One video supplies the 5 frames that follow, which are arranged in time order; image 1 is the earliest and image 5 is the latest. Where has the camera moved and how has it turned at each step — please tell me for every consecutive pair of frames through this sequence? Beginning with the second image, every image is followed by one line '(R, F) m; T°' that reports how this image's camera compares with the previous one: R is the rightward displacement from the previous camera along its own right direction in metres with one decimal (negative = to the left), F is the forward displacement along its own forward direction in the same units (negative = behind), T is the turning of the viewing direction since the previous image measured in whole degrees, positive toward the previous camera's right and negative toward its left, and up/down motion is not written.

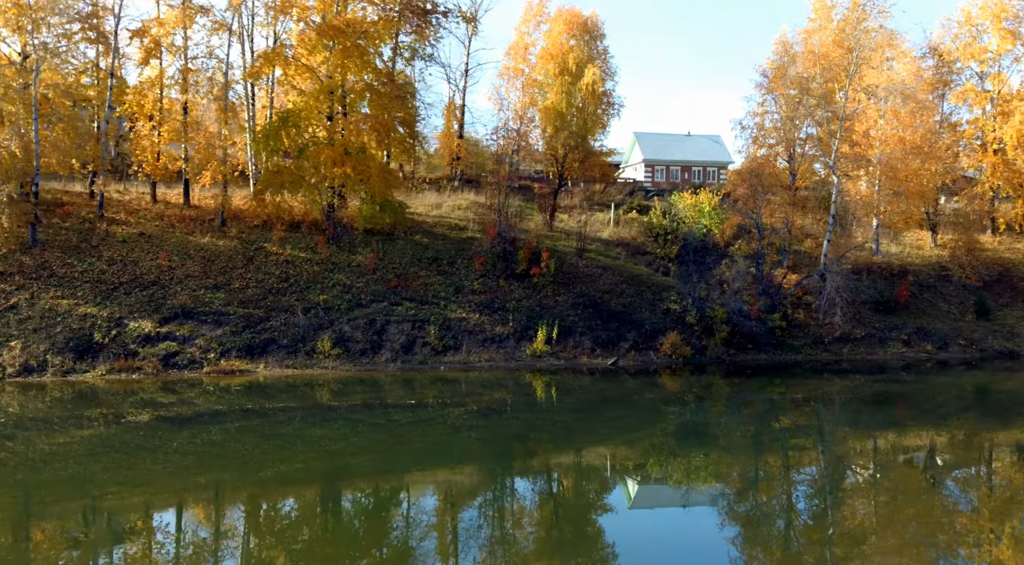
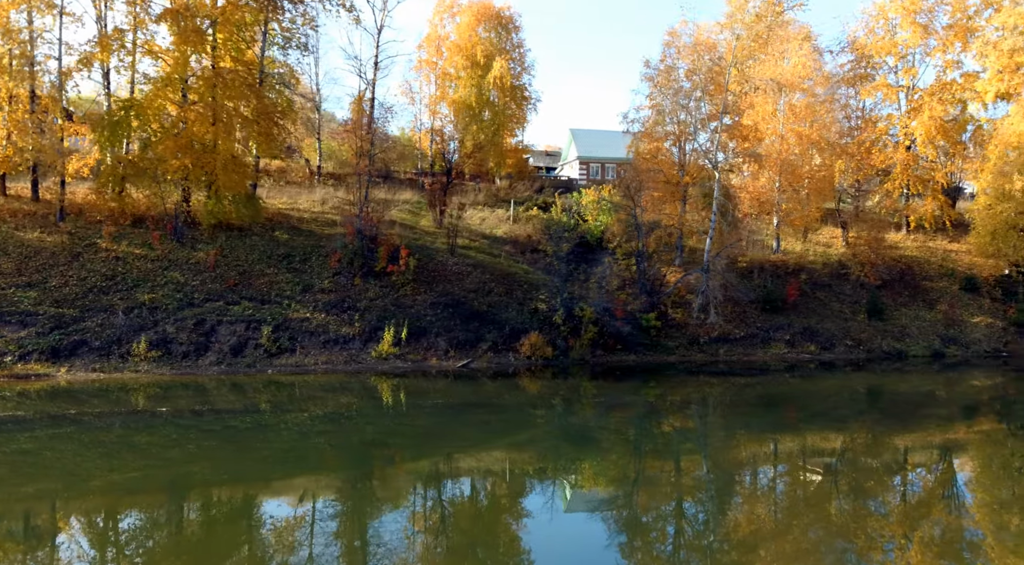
(+2.8, +0.8) m; +1°
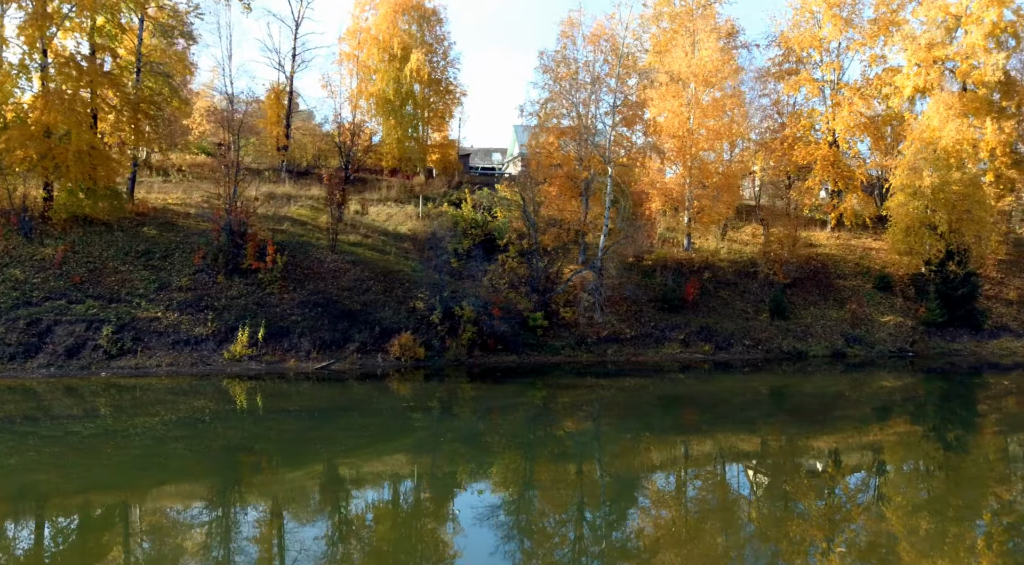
(+2.4, +0.7) m; +1°
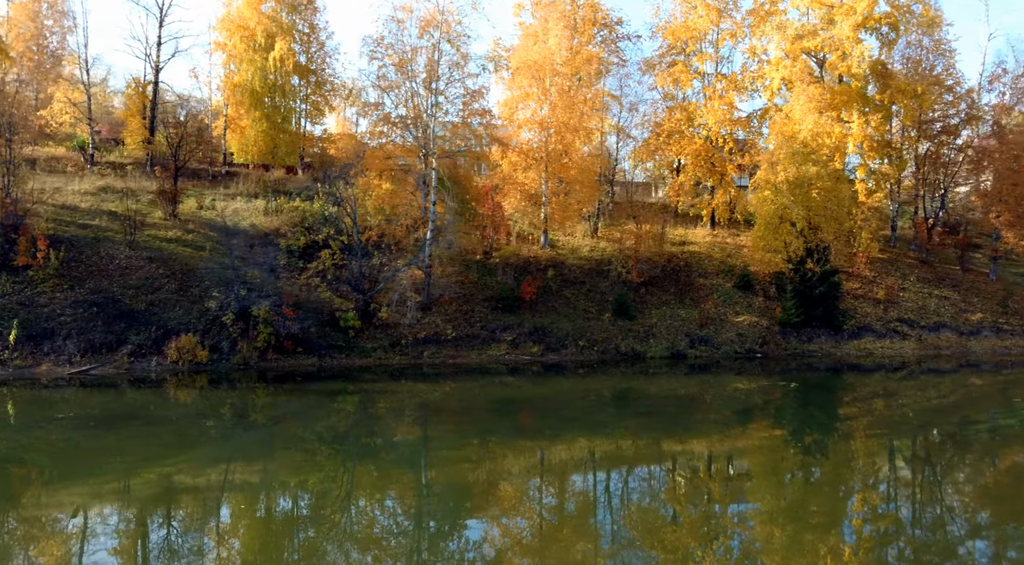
(+3.6, +1.0) m; +2°
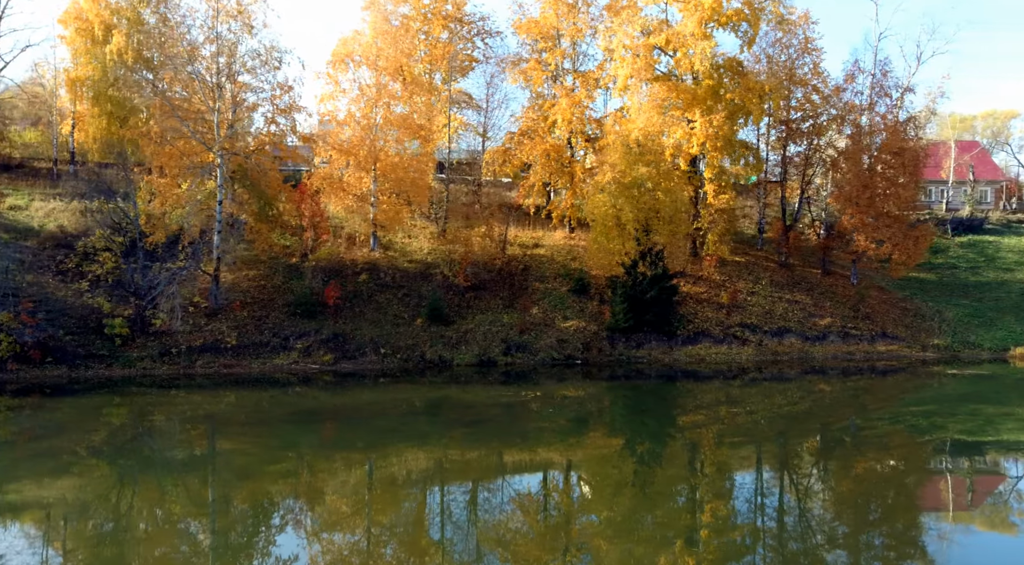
(+3.9, +0.8) m; +2°
